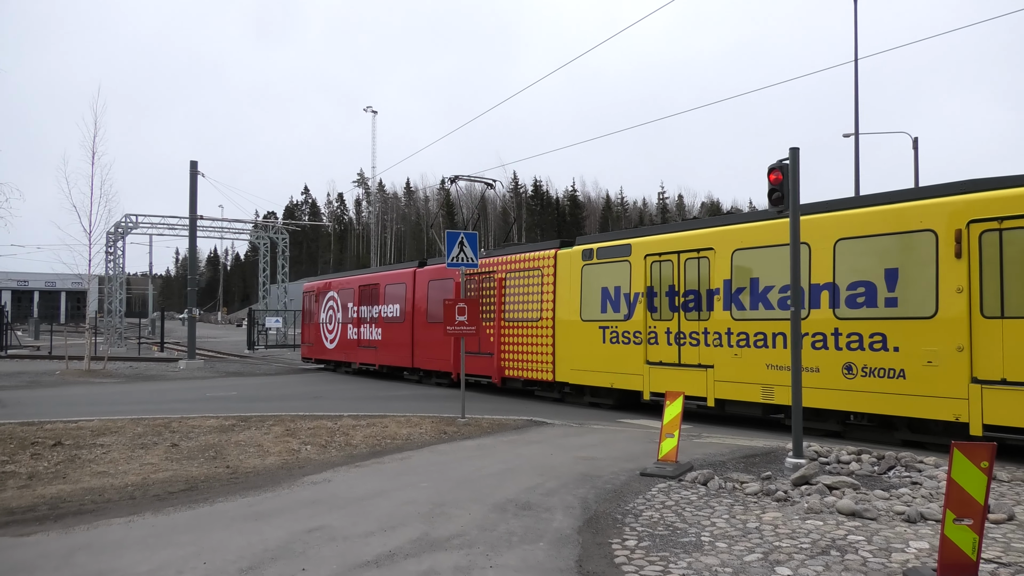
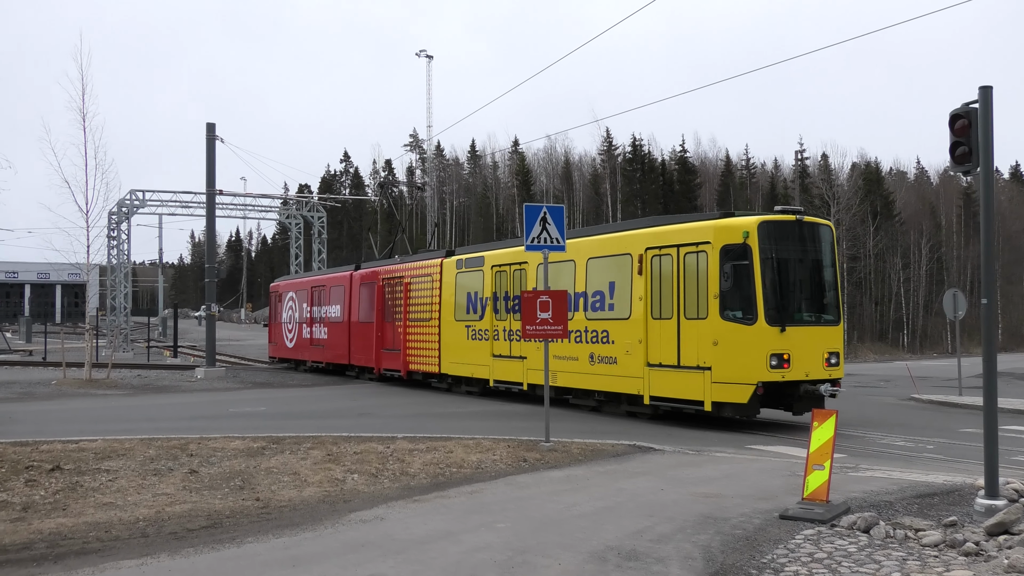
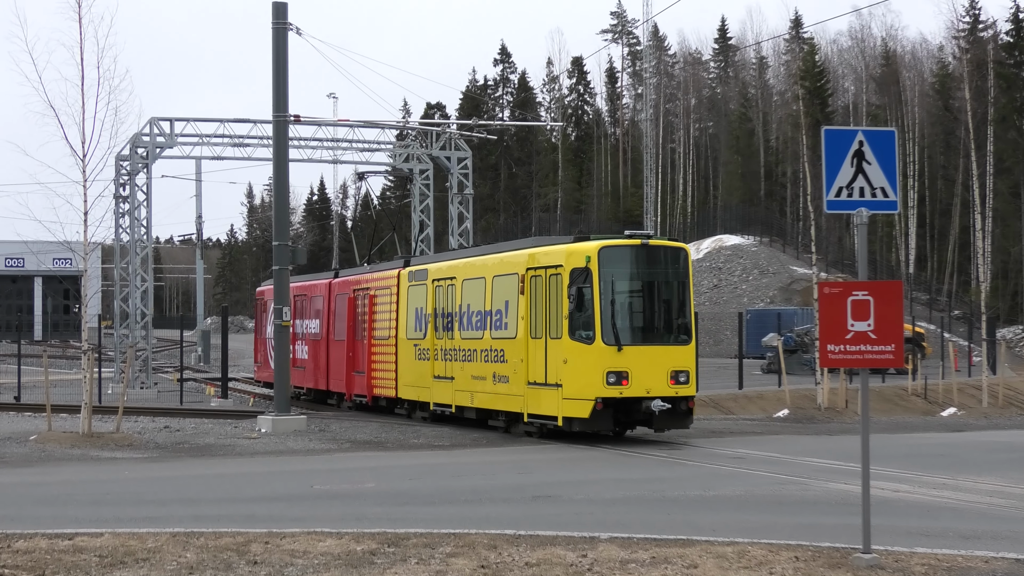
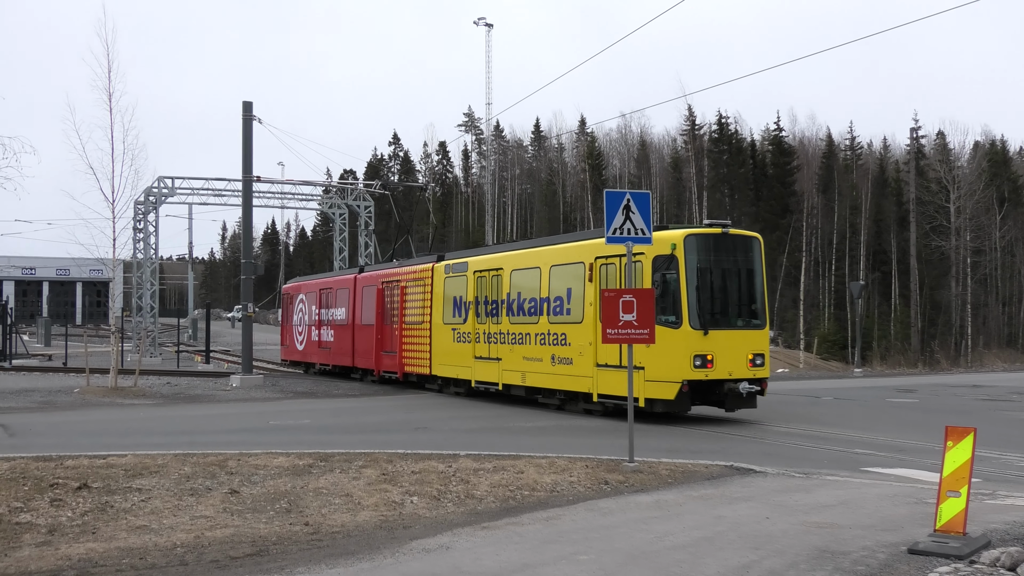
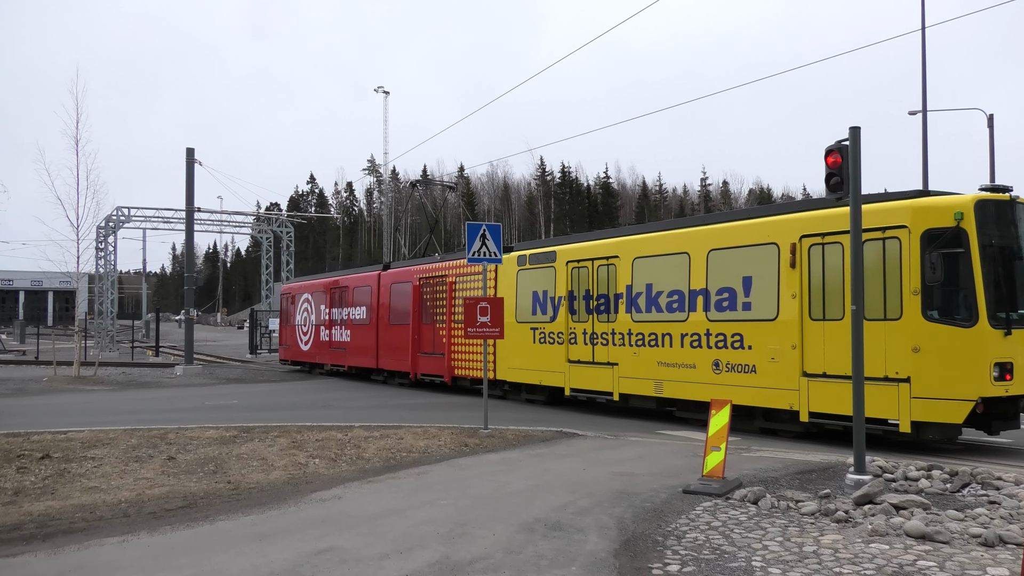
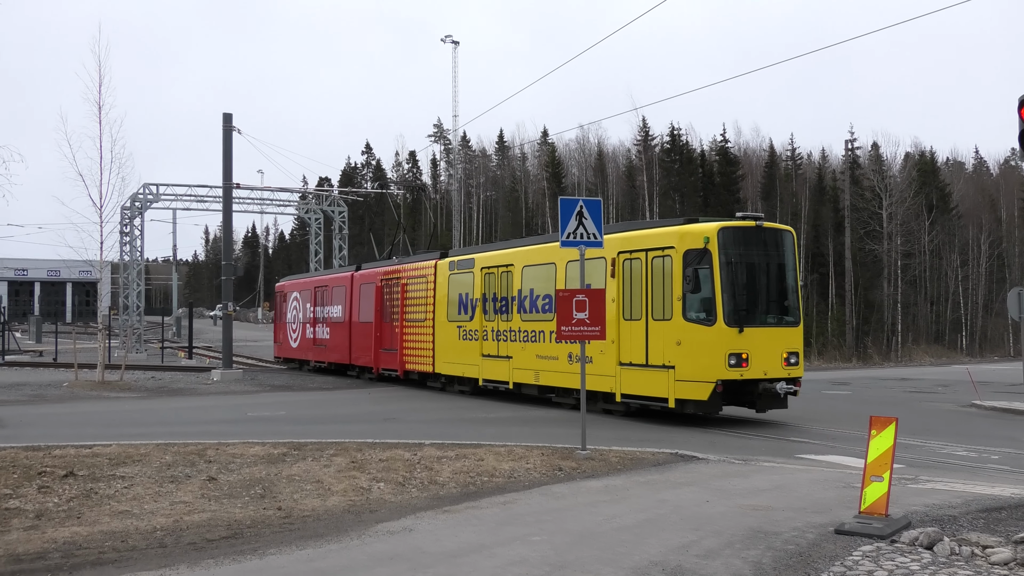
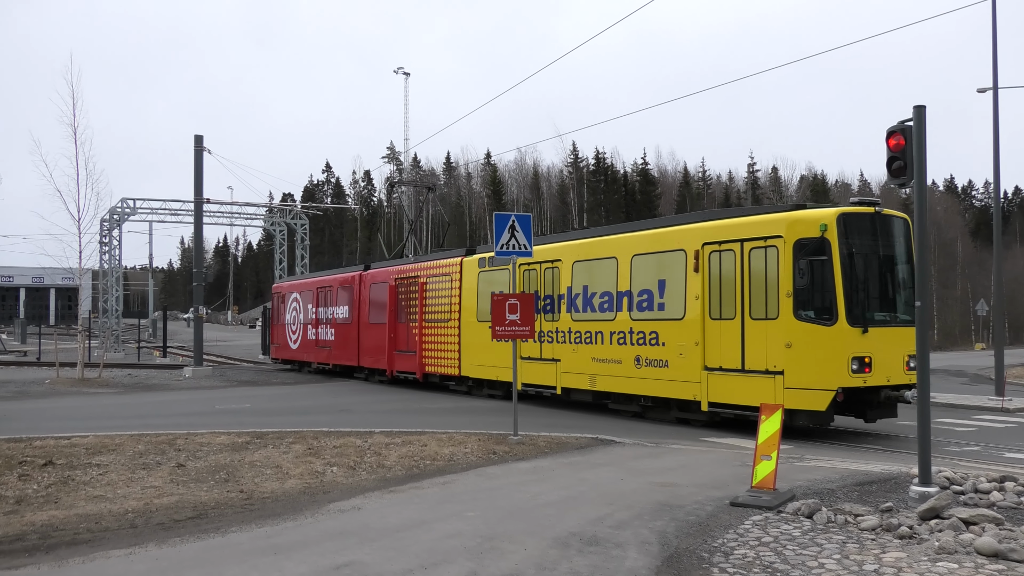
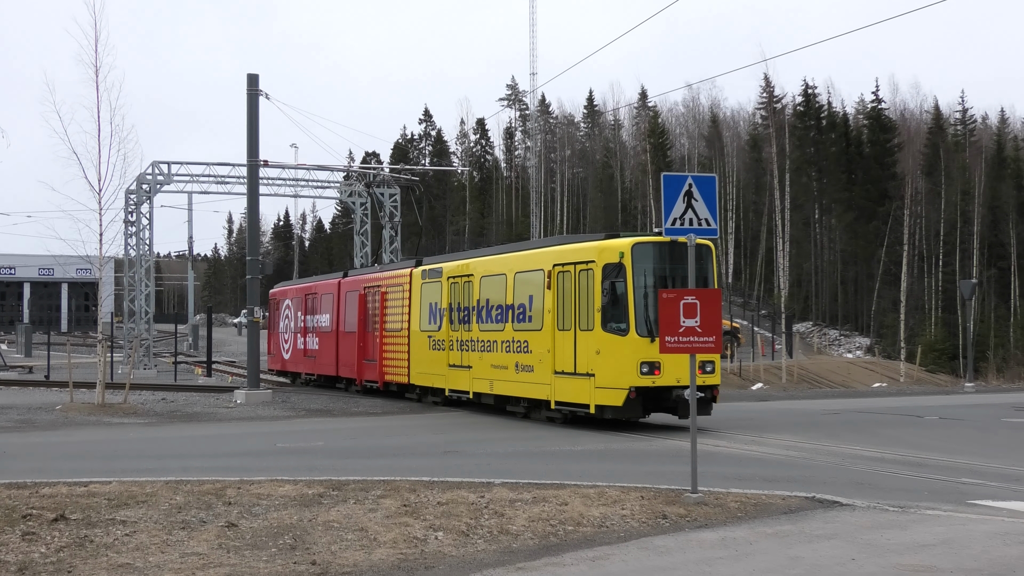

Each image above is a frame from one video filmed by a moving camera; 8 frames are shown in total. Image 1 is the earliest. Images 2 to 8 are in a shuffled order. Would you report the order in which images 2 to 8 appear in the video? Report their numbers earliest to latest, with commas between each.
5, 7, 2, 6, 4, 8, 3
